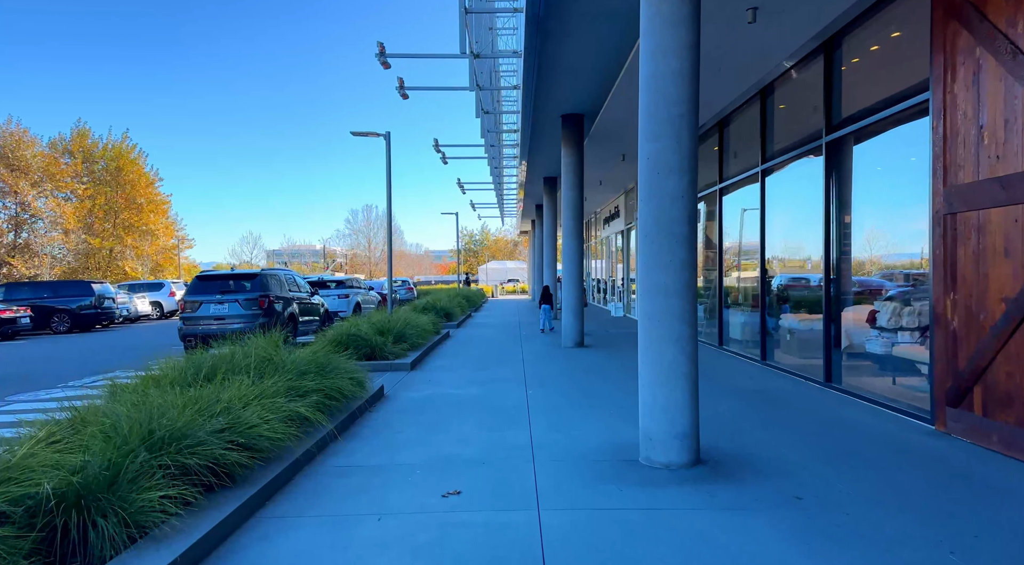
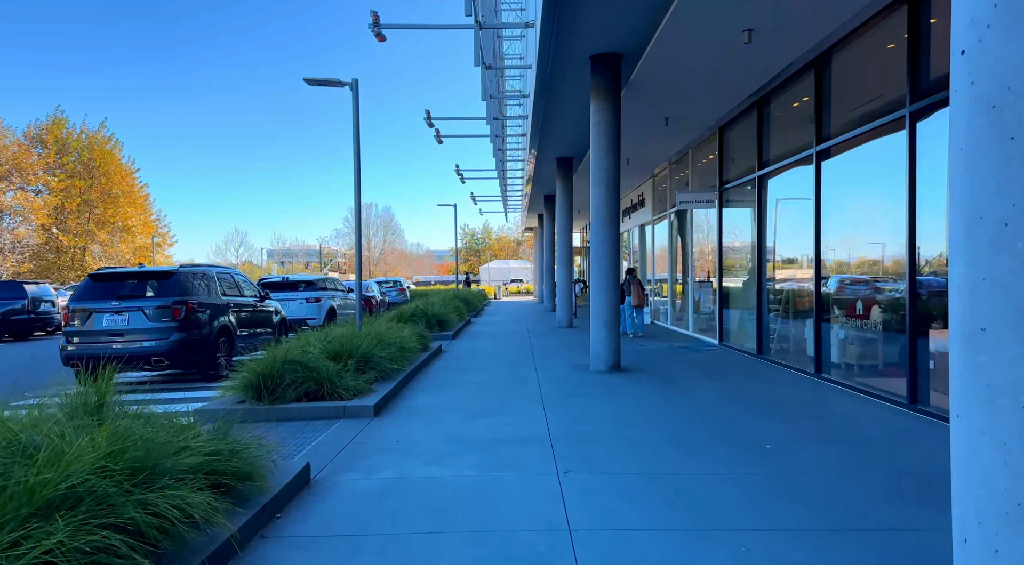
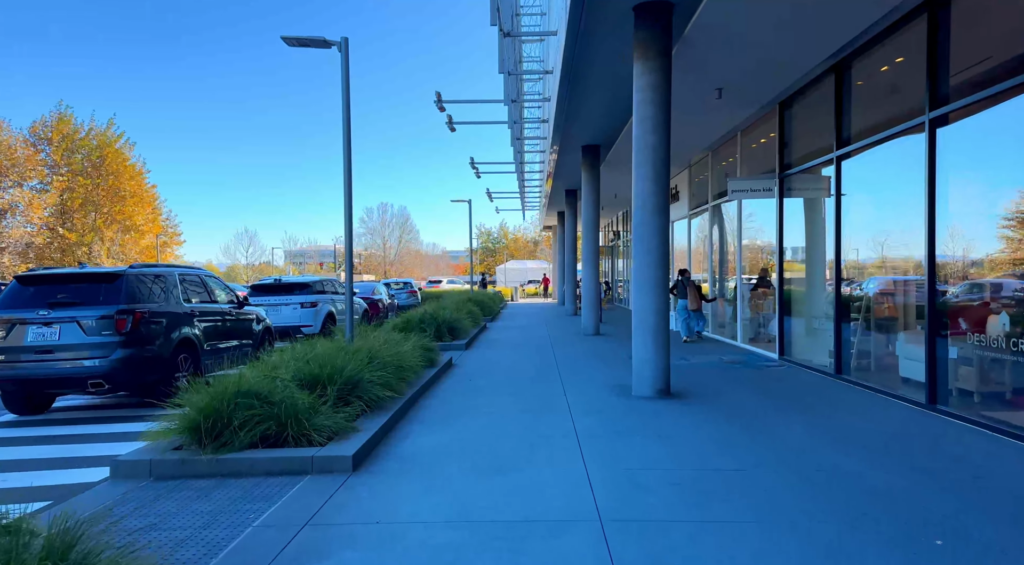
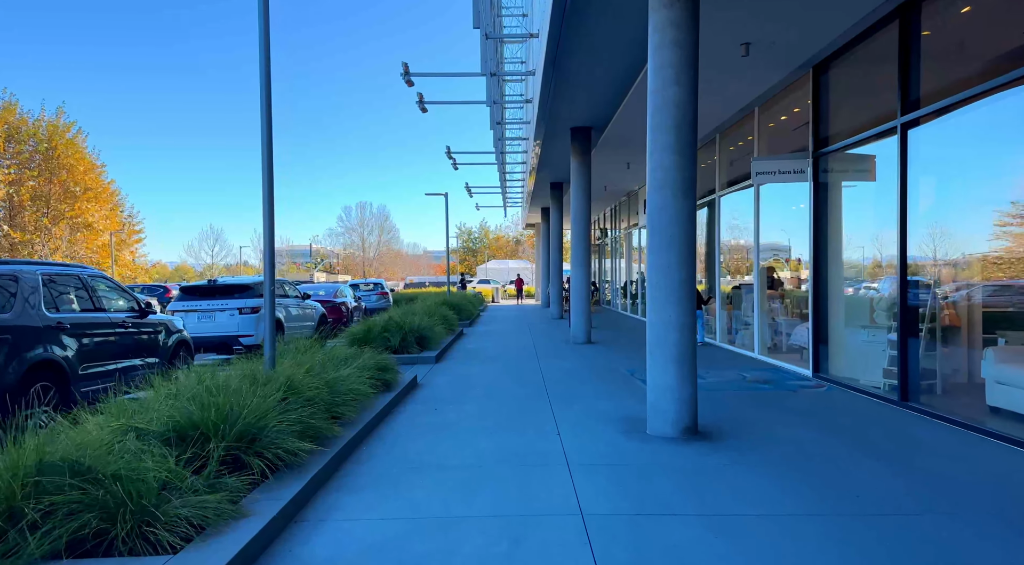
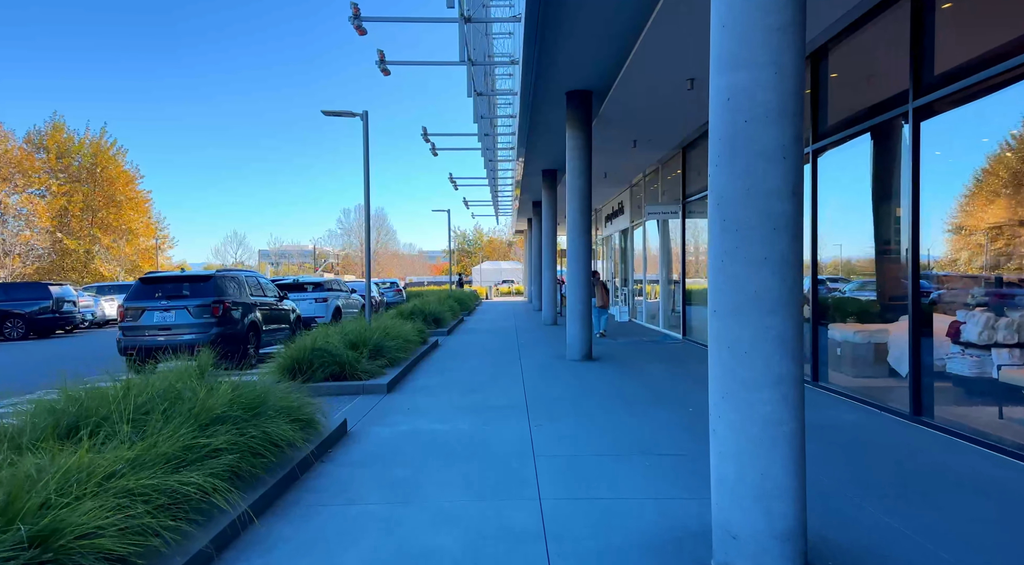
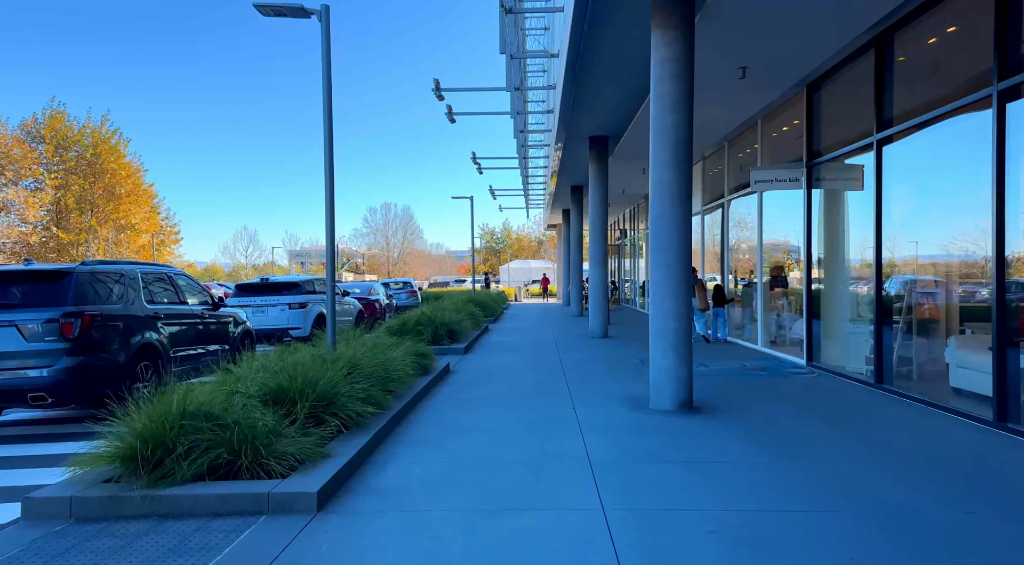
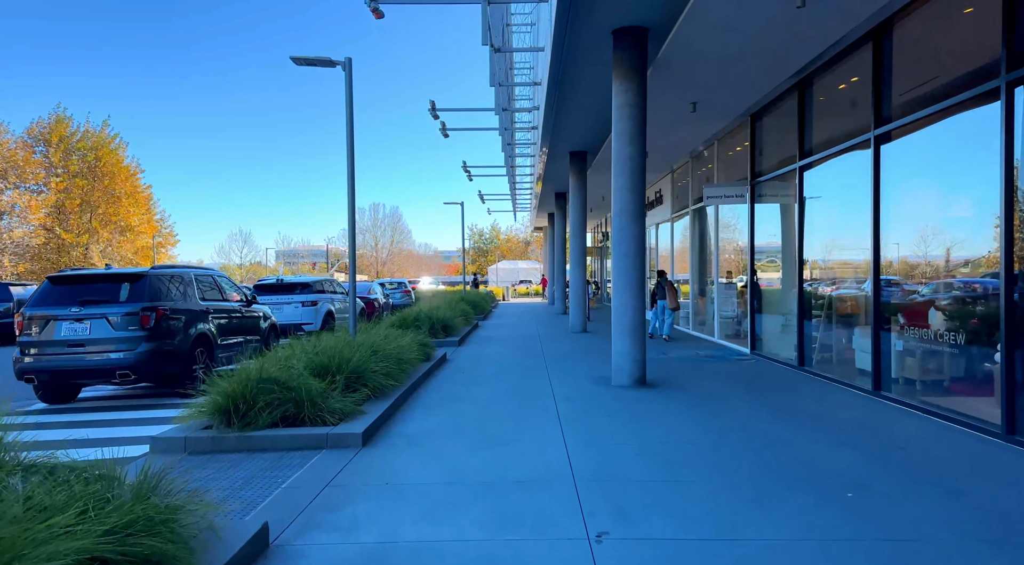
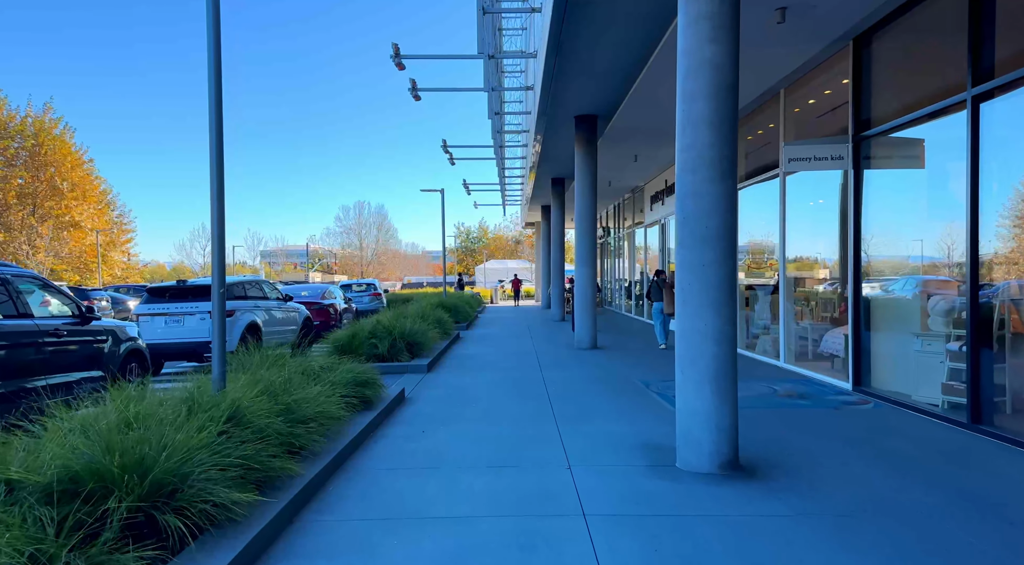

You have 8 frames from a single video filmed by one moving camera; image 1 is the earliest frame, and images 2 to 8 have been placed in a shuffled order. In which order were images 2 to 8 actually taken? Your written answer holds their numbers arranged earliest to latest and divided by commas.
5, 2, 7, 3, 6, 4, 8
